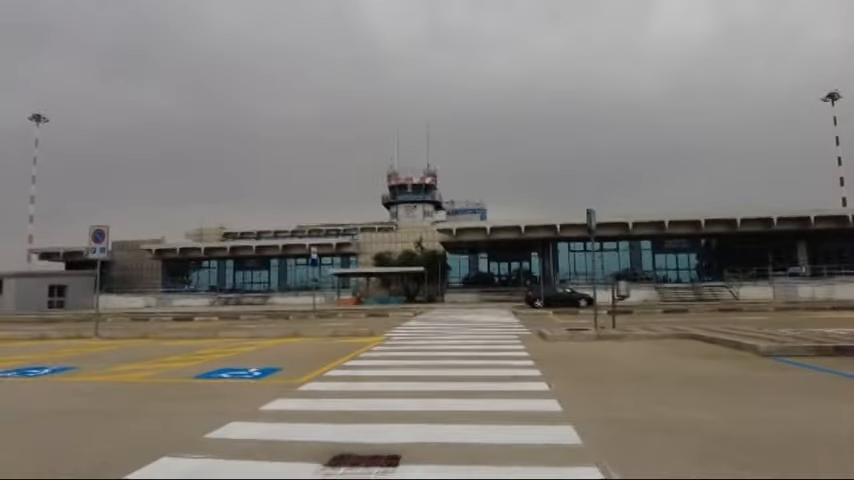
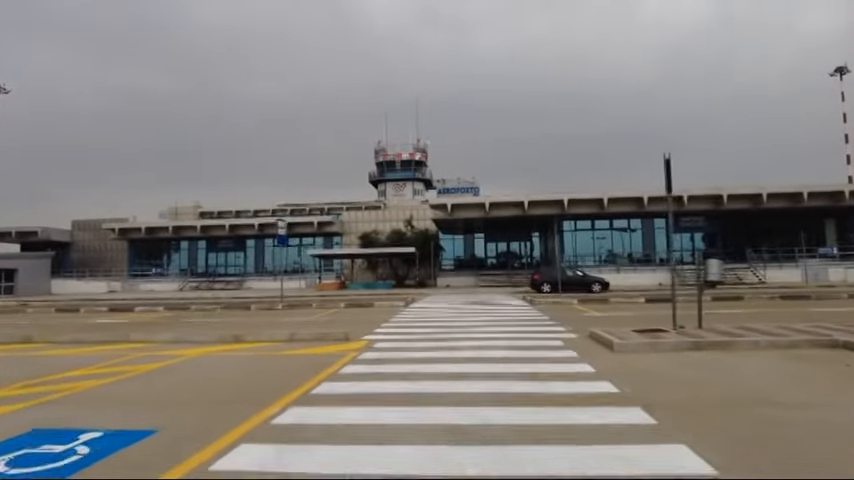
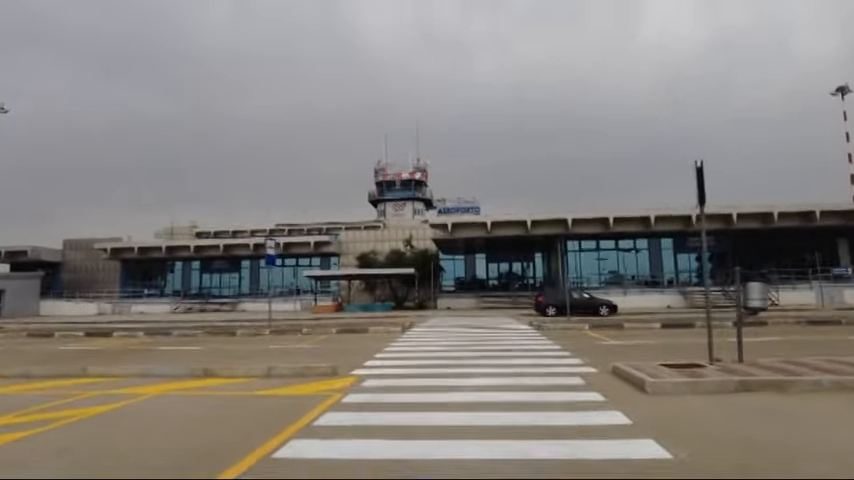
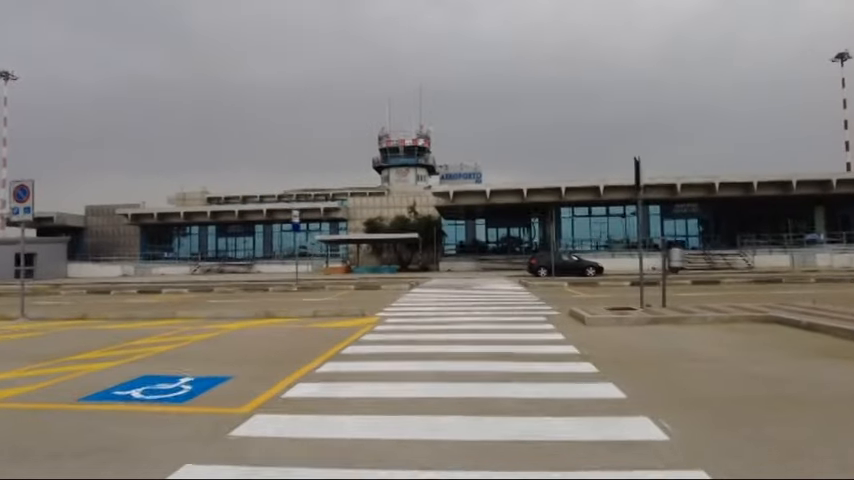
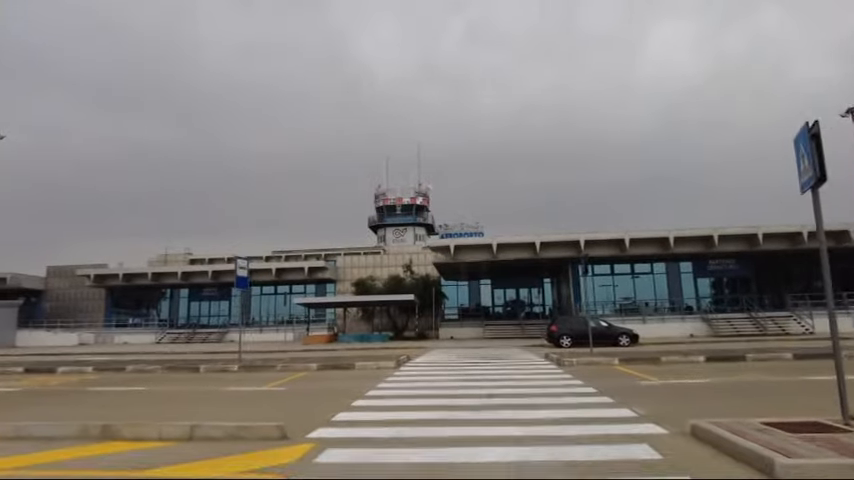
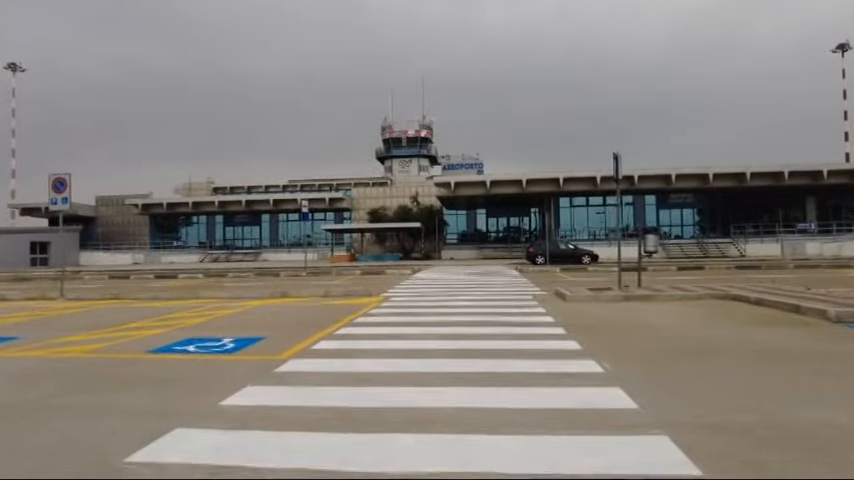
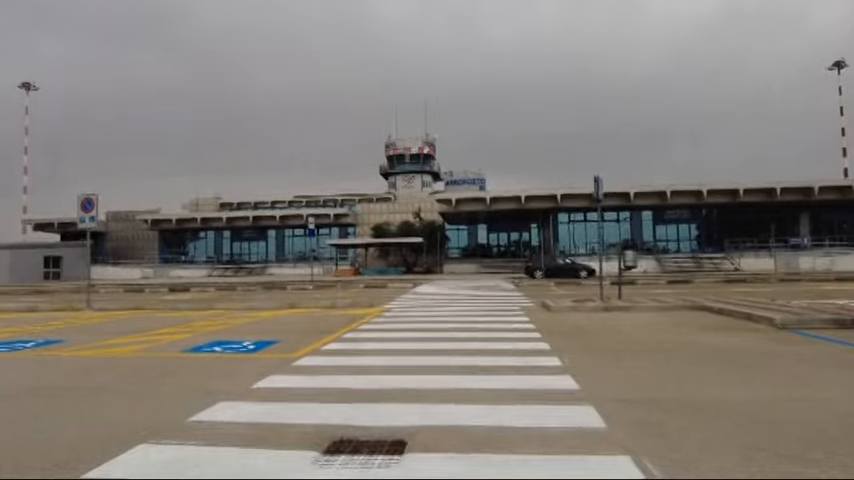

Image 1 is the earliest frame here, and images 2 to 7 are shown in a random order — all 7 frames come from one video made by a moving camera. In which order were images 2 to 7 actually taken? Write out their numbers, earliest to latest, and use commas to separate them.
7, 6, 4, 2, 3, 5
